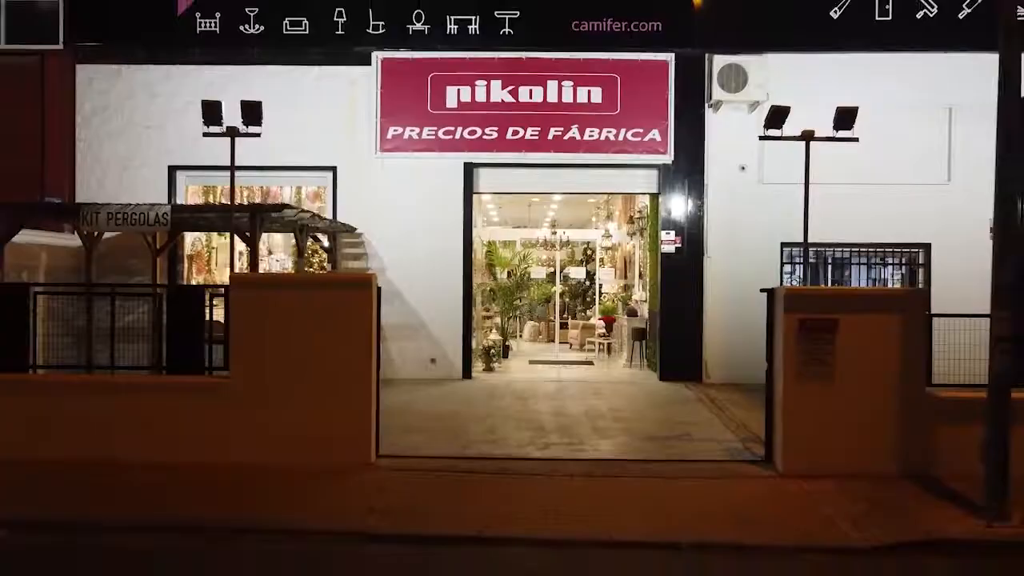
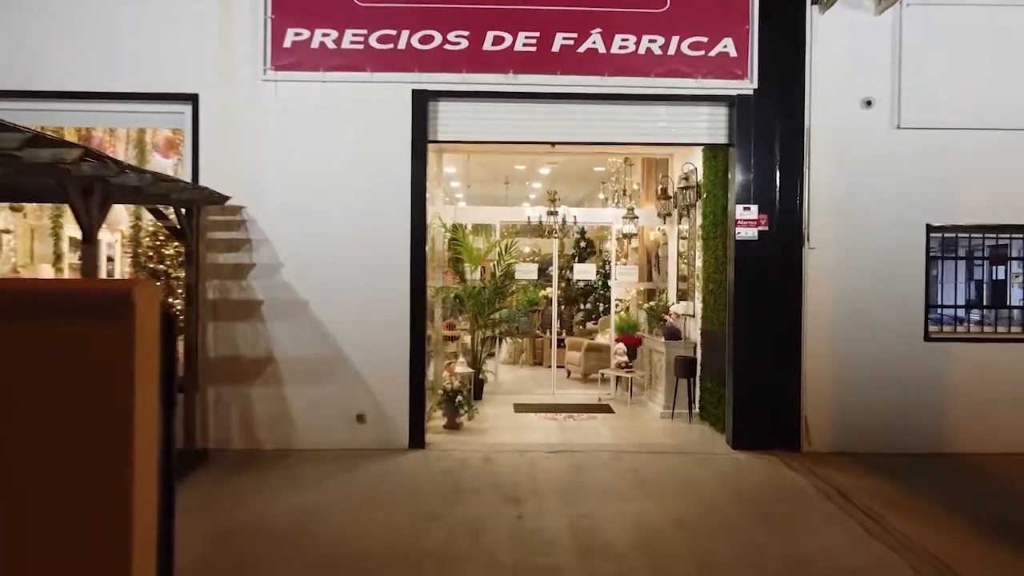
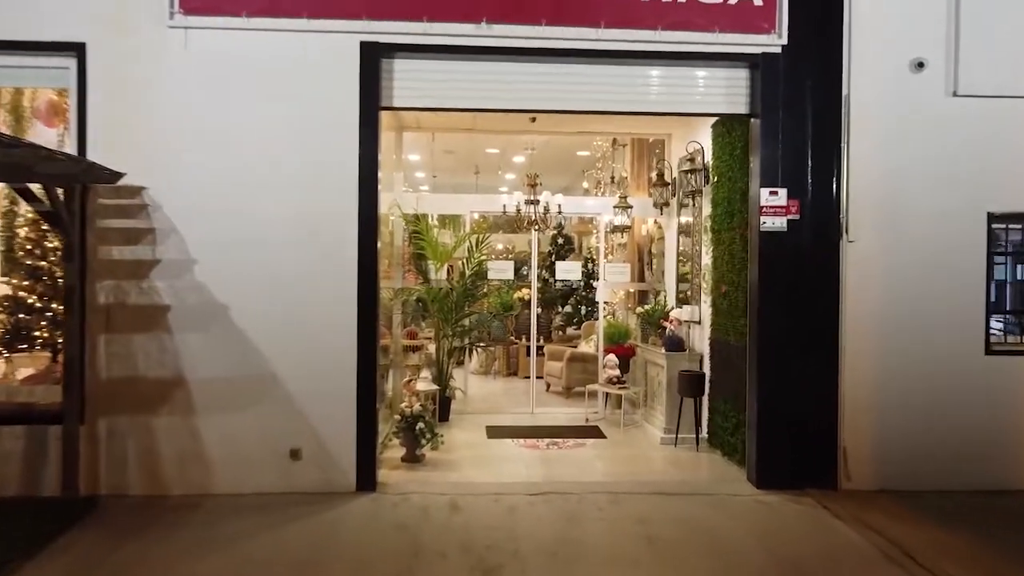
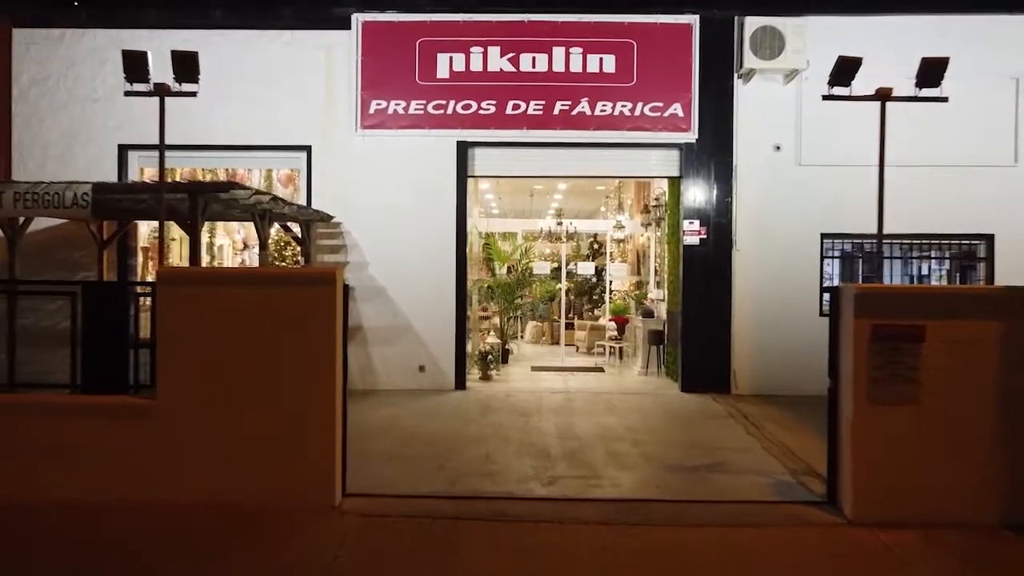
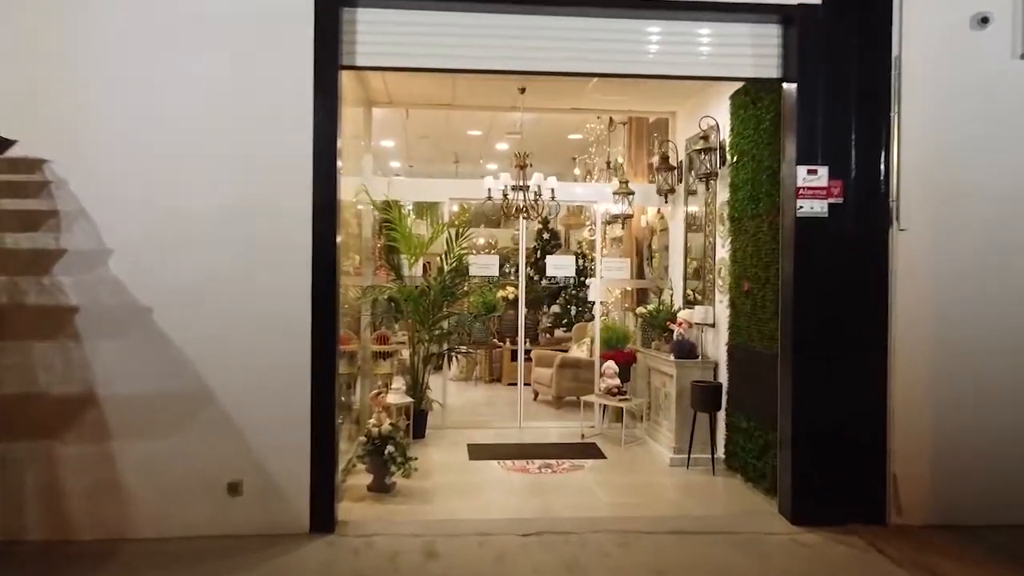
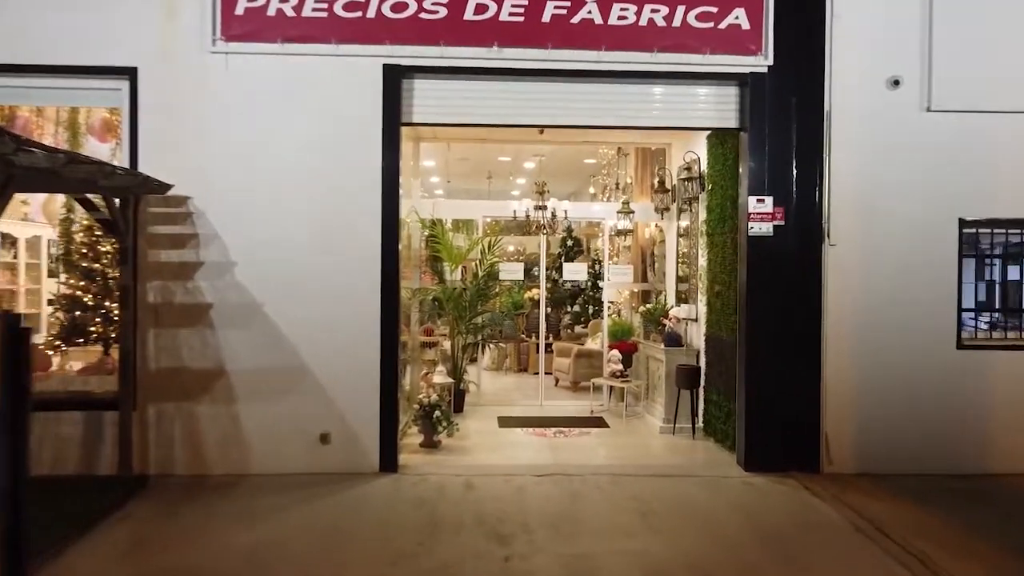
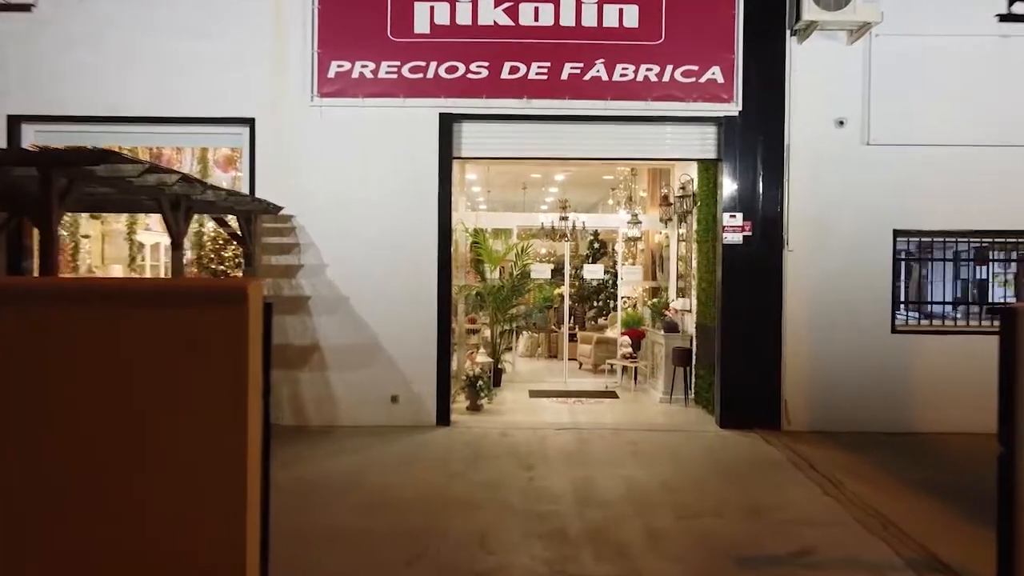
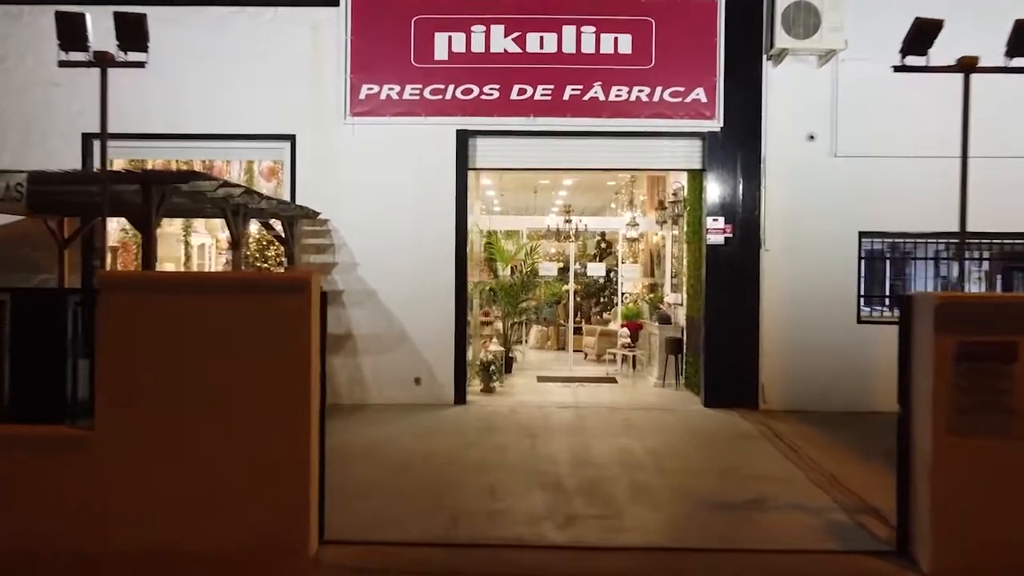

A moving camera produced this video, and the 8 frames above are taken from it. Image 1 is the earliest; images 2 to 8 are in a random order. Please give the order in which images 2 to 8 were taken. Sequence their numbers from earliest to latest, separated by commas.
4, 8, 7, 2, 6, 3, 5
